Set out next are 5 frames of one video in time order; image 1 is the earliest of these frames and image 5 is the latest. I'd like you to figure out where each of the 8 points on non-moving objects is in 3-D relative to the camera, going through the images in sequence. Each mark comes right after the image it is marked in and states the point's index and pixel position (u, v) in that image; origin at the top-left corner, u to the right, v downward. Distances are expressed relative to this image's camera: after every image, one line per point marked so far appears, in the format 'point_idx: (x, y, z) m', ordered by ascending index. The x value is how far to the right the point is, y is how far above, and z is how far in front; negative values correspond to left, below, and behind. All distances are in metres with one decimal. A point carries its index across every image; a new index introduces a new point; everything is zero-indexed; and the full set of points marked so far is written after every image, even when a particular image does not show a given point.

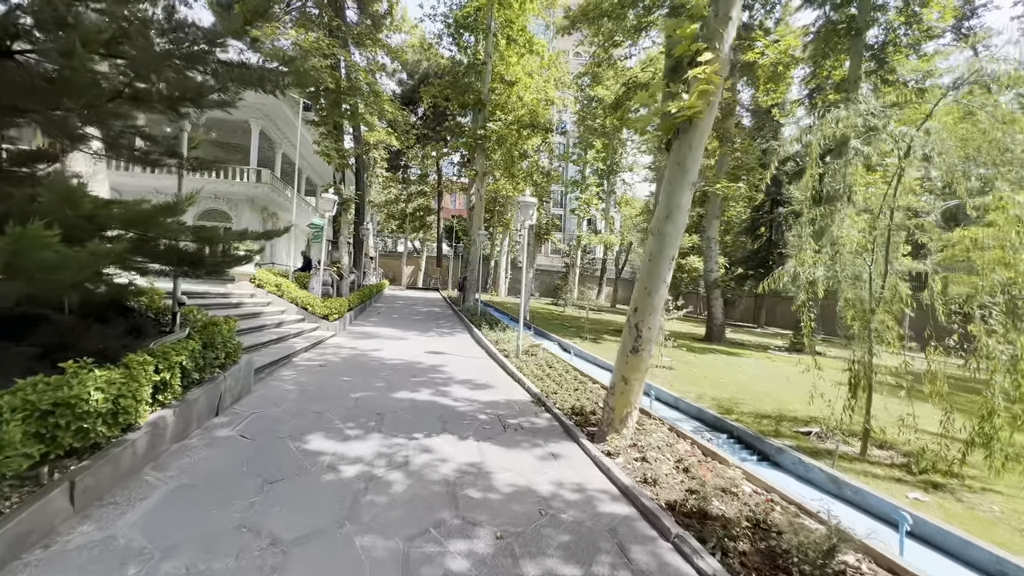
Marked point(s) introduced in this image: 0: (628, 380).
0: (+1.1, -0.9, +4.4) m
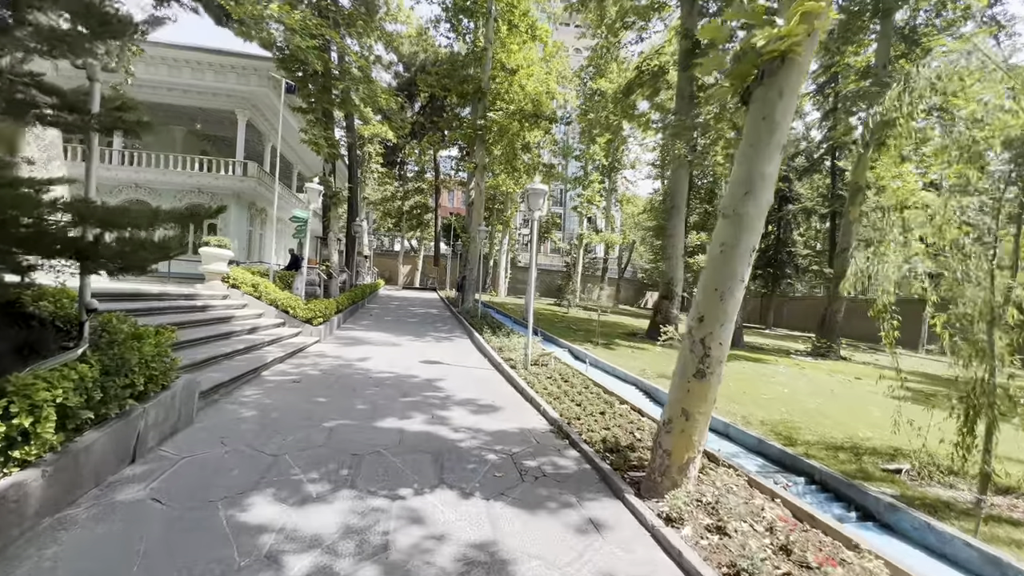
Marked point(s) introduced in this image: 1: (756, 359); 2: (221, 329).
0: (+1.3, -0.9, +3.3) m
1: (+6.7, -1.9, +12.3) m
2: (-4.6, -0.7, +7.1) m
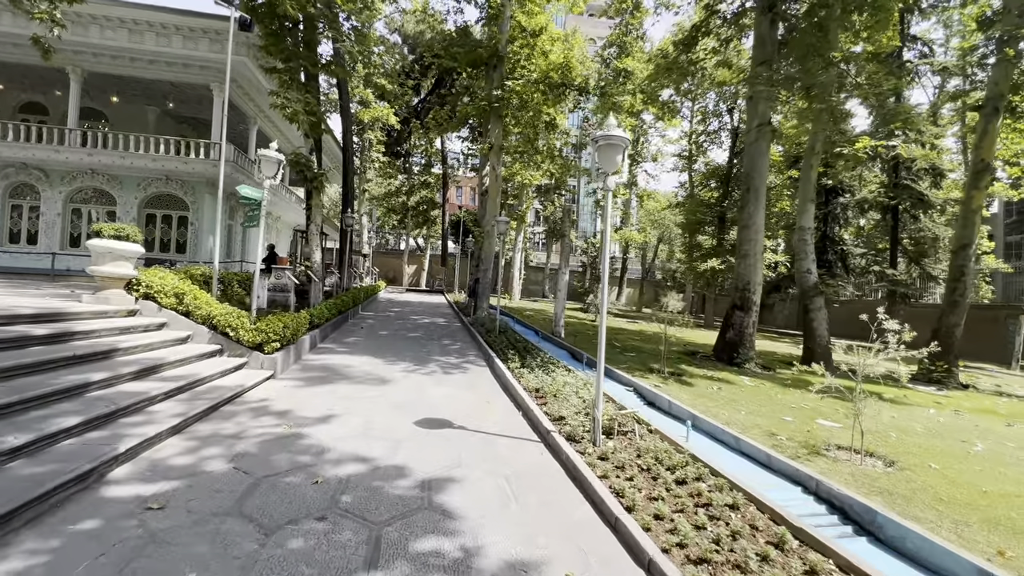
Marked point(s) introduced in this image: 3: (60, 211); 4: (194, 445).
0: (+1.8, -1.1, +0.1) m
1: (+7.3, -2.1, +9.1) m
2: (-4.0, -0.8, +4.0) m
3: (-16.8, +2.9, +16.7) m
4: (-2.9, -1.4, +4.1) m
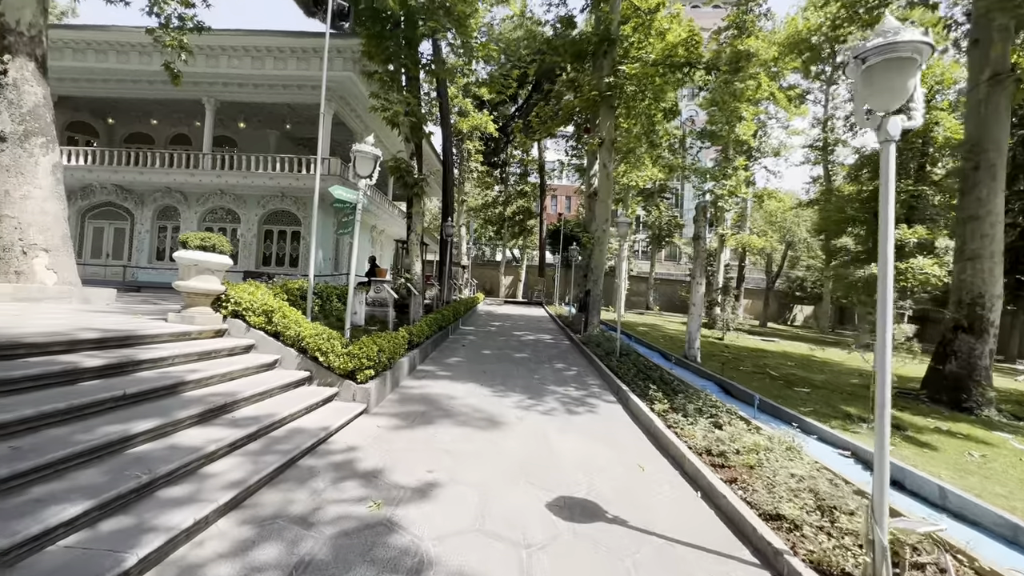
0: (+2.1, -1.1, -2.0) m
1: (+9.3, -2.3, +5.6) m
2: (-2.8, -1.0, +3.0) m
3: (-12.7, +2.4, +18.1) m
4: (-1.7, -1.6, +2.8) m
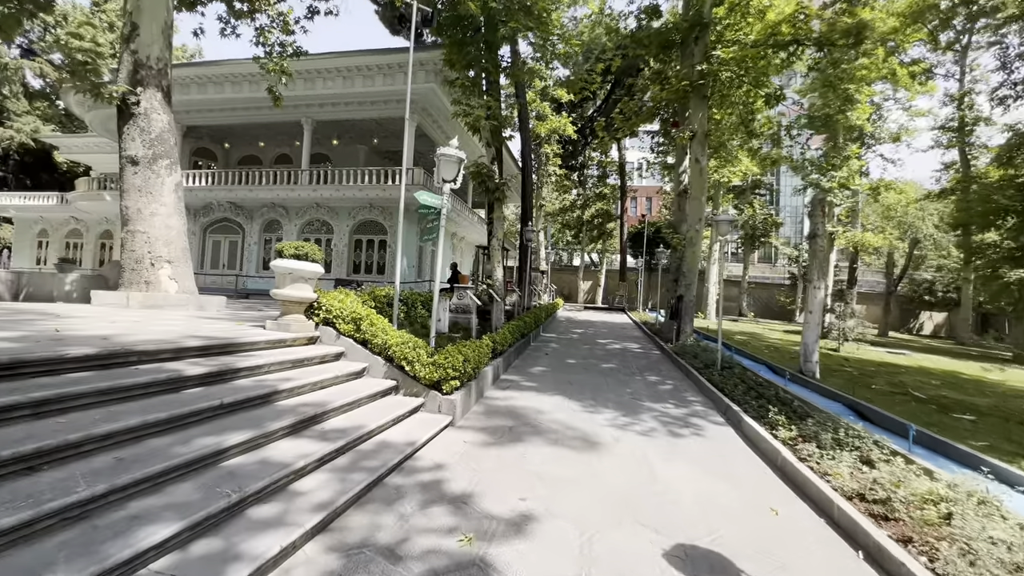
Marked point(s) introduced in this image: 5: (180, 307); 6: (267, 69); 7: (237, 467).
0: (+1.9, -1.1, -2.8) m
1: (+10.3, -2.3, +3.5) m
2: (-2.1, -1.0, +2.9) m
3: (-9.4, +2.1, +19.6) m
4: (-1.0, -1.6, +2.6) m
5: (-6.1, -0.4, +8.3) m
6: (-6.8, +6.1, +12.5) m
7: (-1.8, -1.2, +3.0) m
